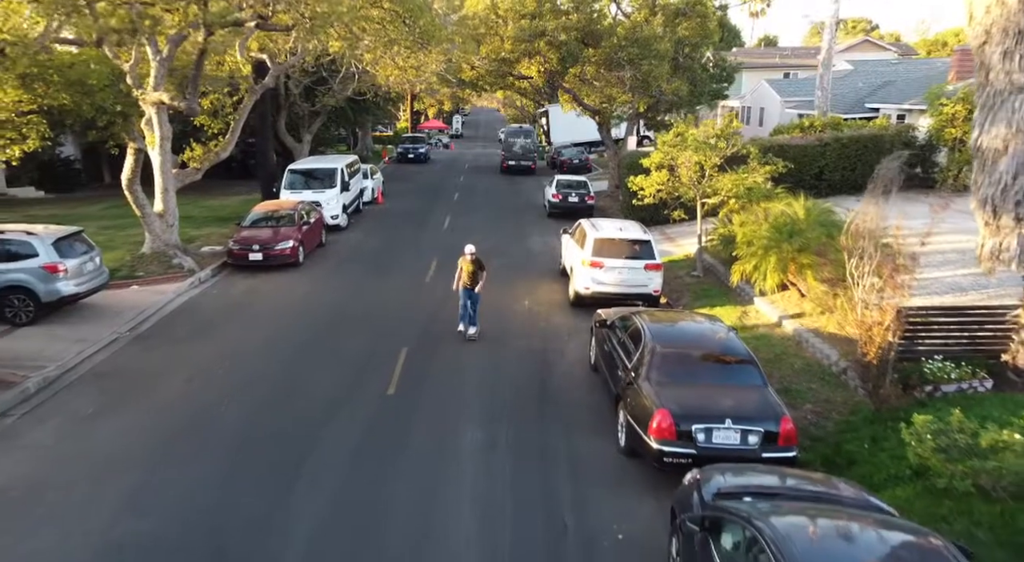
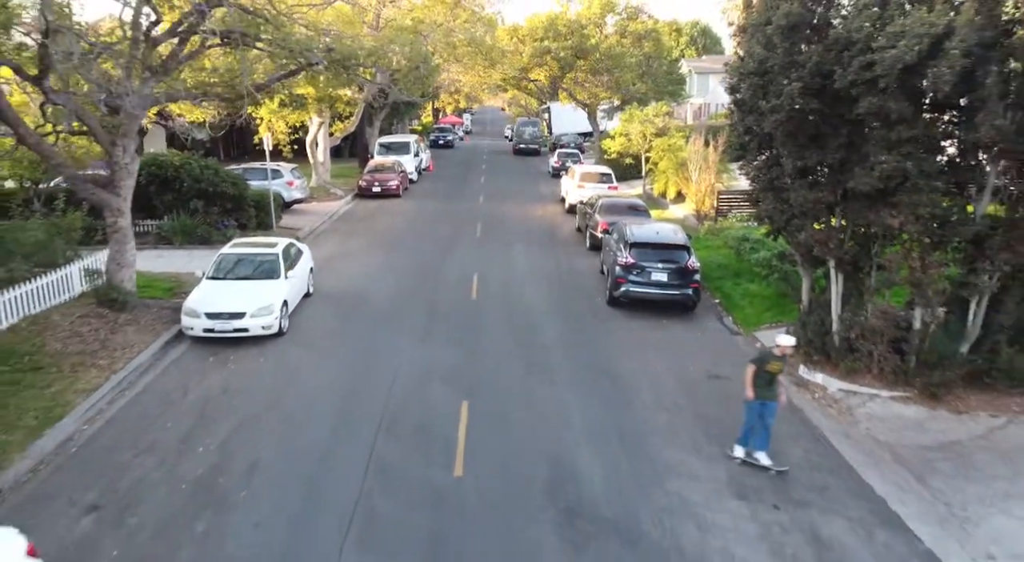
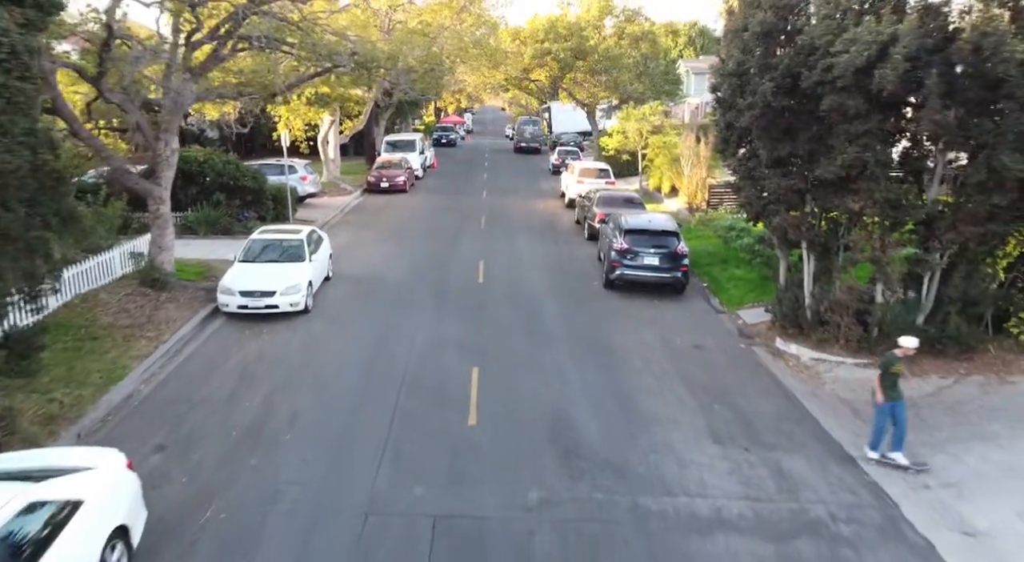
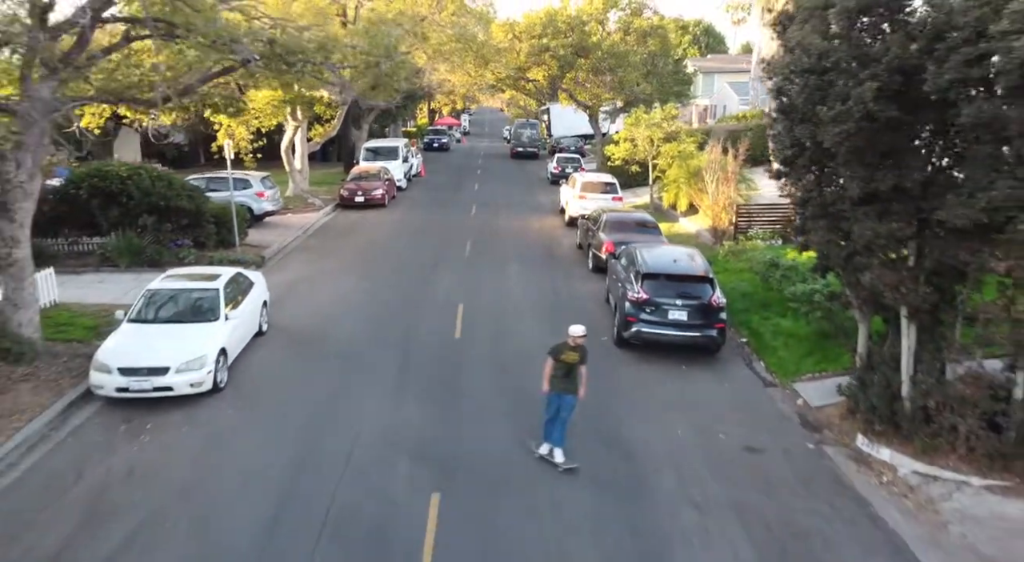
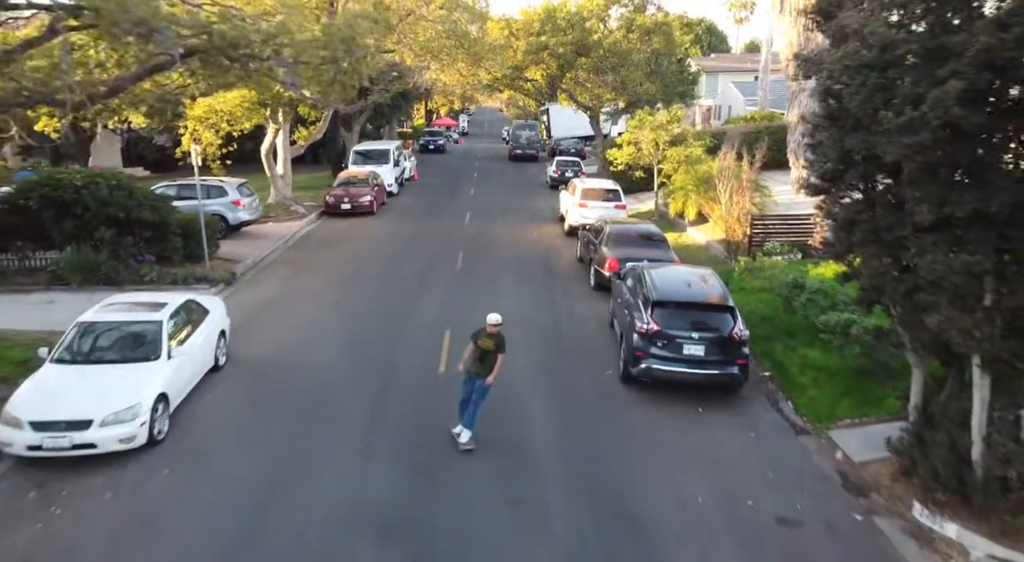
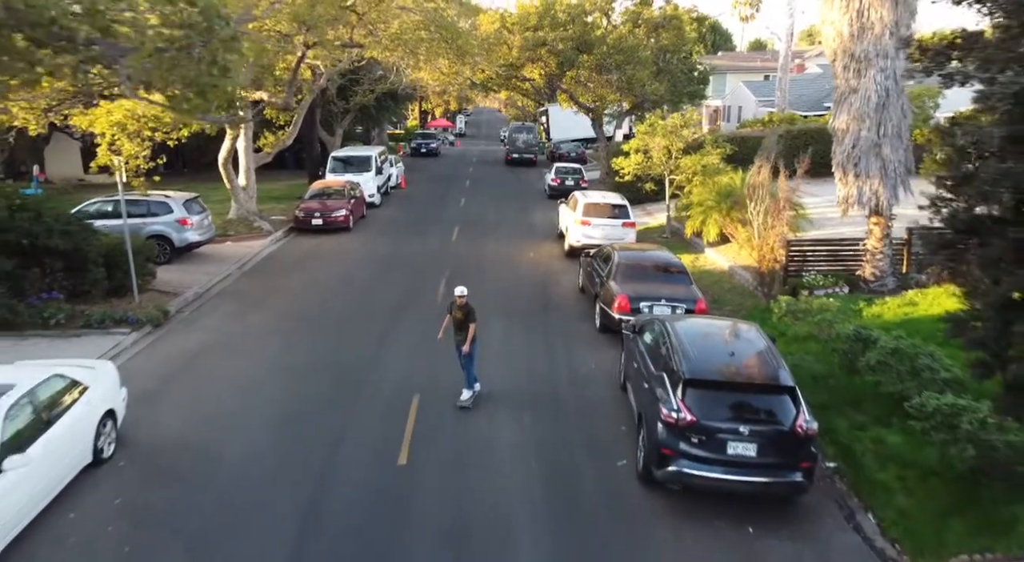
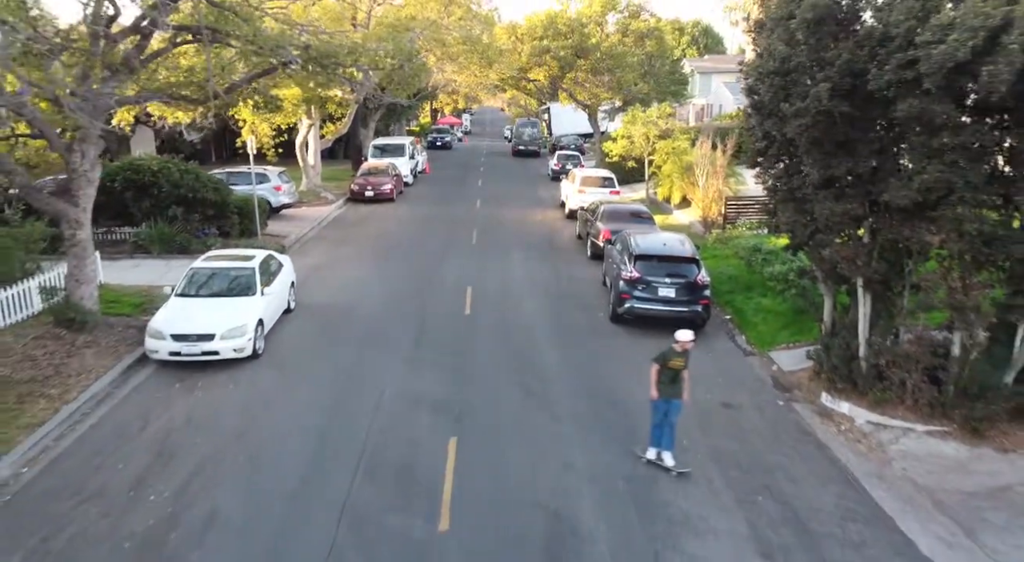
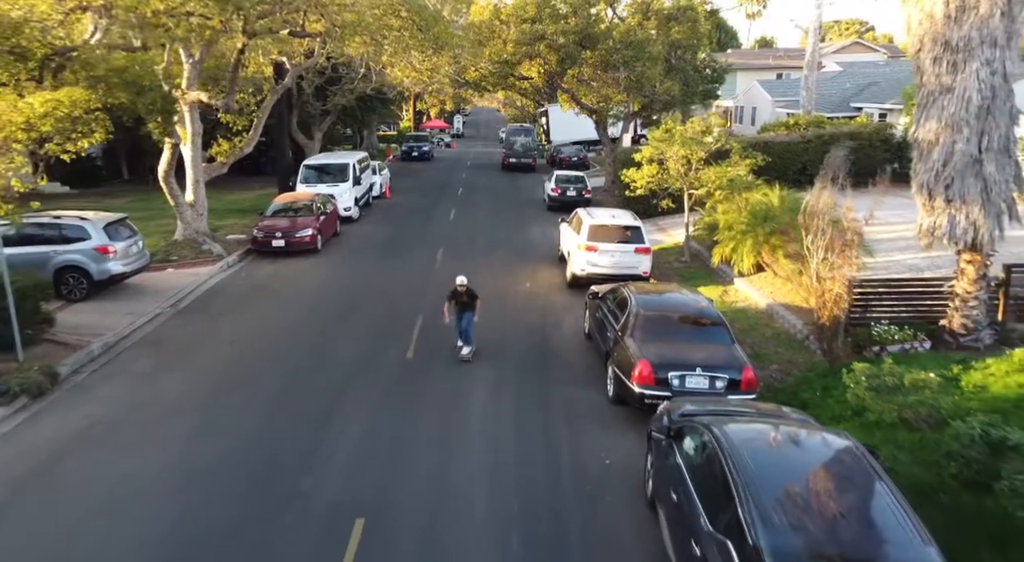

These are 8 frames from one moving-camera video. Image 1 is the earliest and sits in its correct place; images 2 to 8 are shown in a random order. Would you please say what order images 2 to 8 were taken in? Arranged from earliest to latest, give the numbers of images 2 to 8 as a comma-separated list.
8, 6, 5, 4, 7, 2, 3
